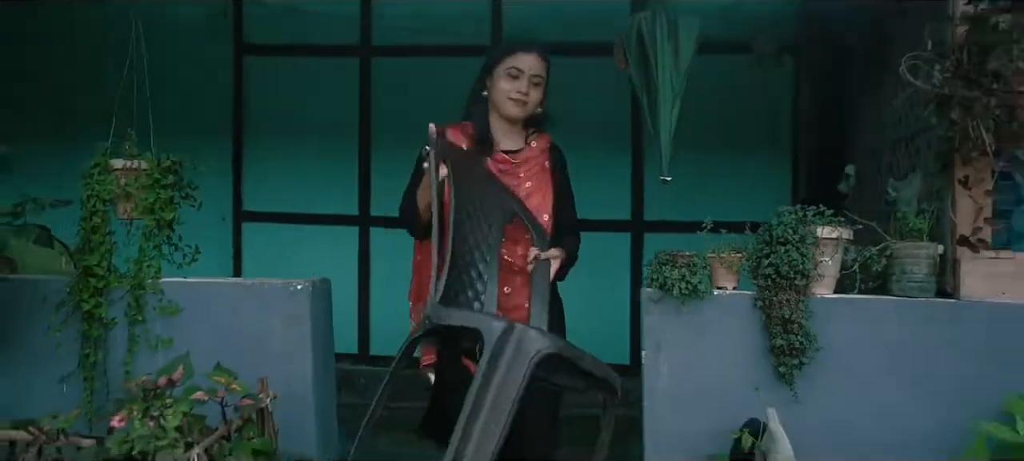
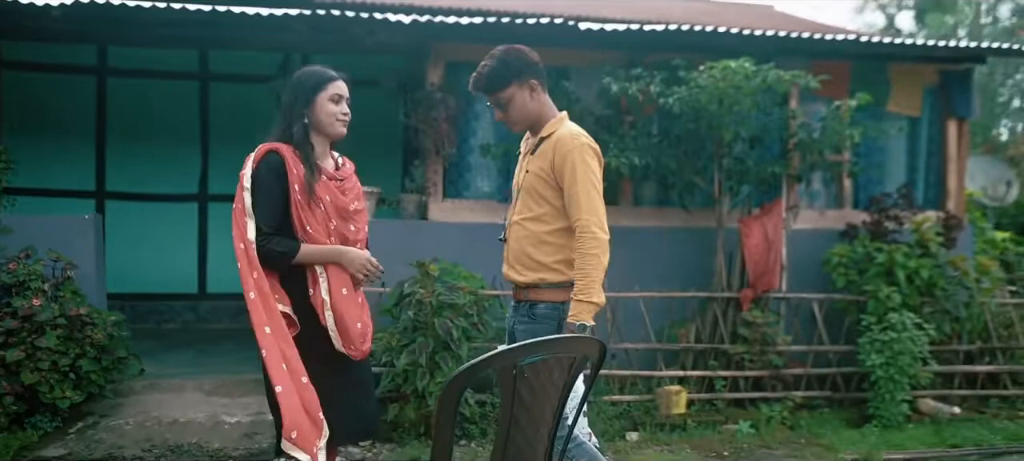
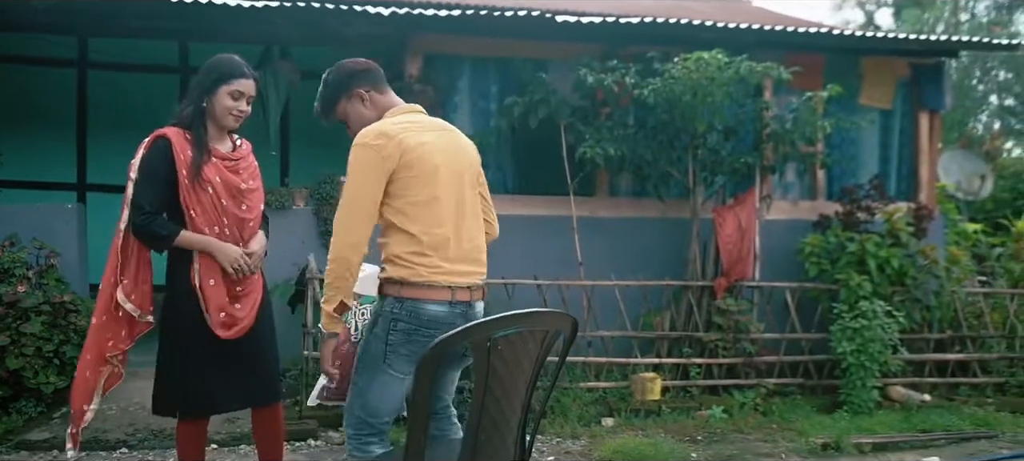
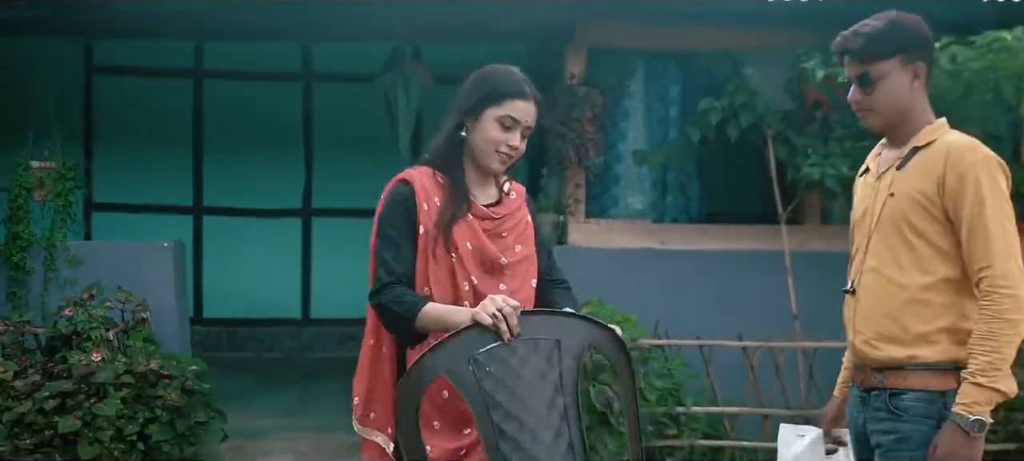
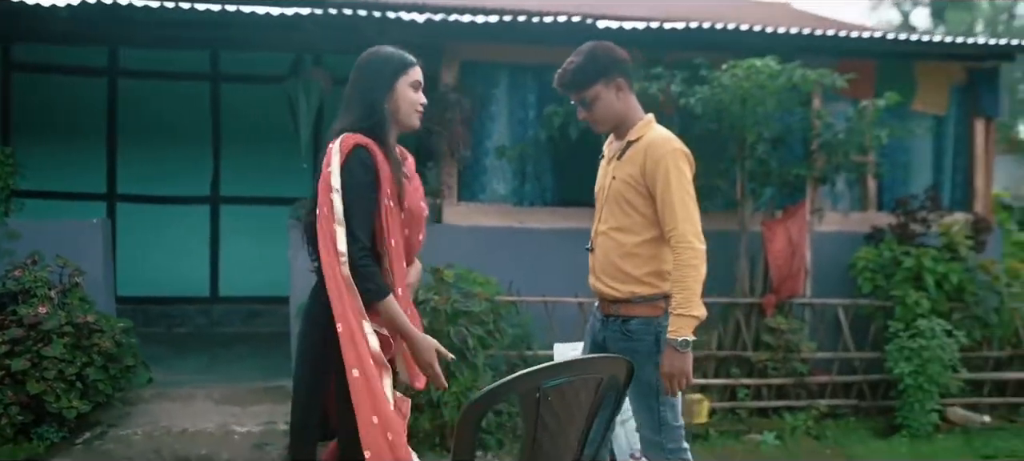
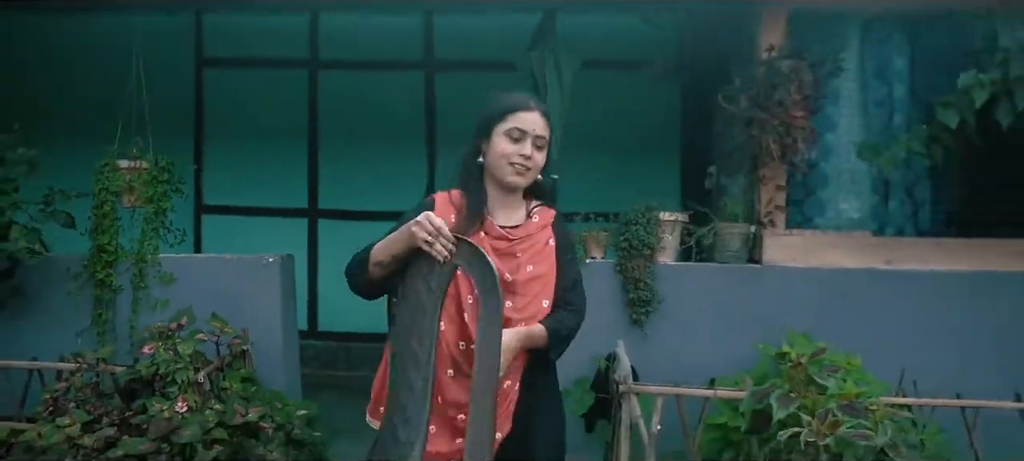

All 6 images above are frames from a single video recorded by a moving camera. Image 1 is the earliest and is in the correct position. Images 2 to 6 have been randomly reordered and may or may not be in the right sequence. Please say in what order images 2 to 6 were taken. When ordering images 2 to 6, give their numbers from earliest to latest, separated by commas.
6, 4, 5, 2, 3
